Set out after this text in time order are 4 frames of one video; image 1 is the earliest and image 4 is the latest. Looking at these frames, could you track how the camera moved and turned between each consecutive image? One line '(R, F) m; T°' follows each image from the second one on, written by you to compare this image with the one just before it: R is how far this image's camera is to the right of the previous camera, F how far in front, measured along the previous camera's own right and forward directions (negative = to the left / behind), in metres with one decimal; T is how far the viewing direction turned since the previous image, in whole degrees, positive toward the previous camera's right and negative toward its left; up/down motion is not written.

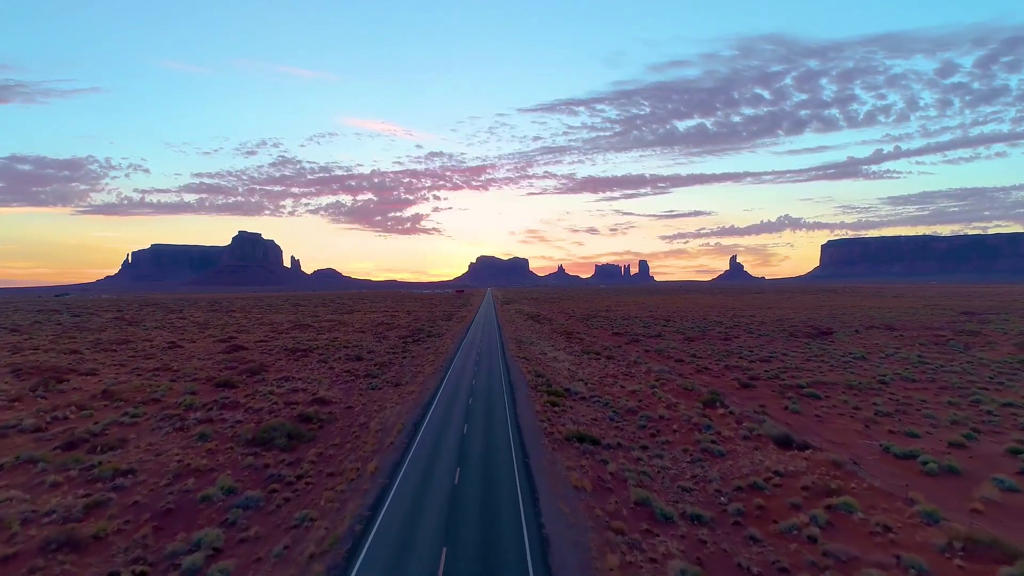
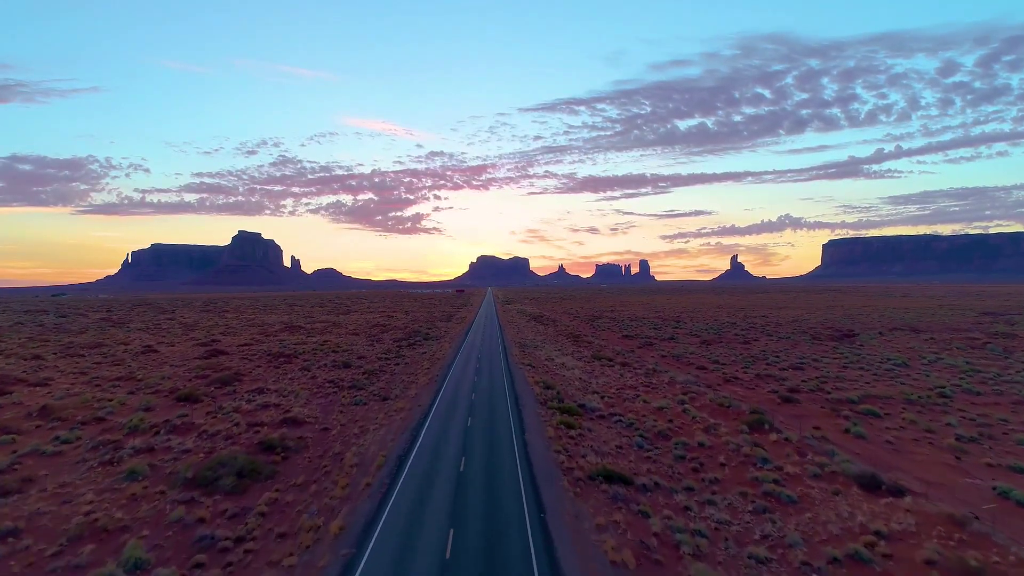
(-0.3, +4.7) m; 0°
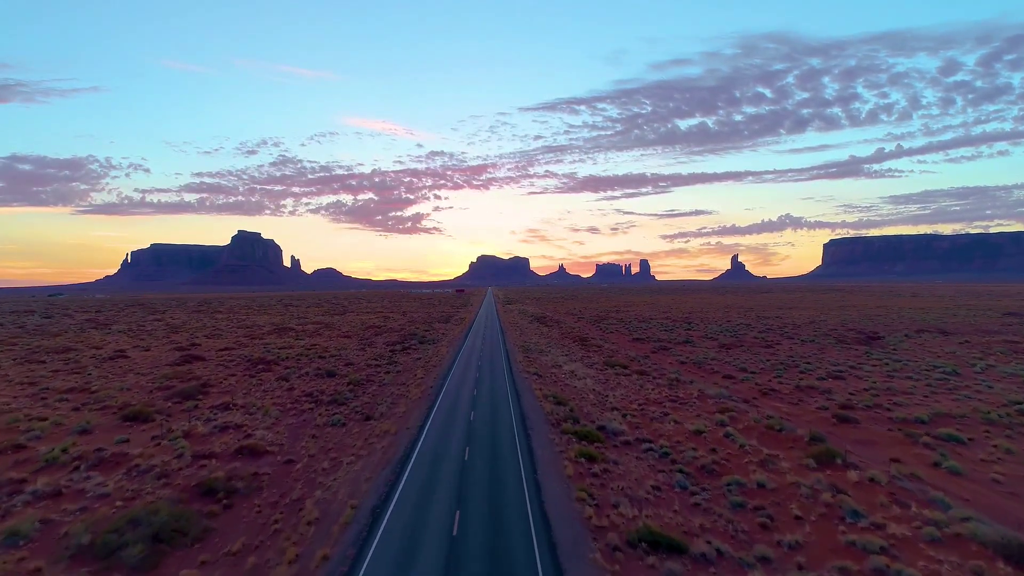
(-0.3, +4.6) m; 0°
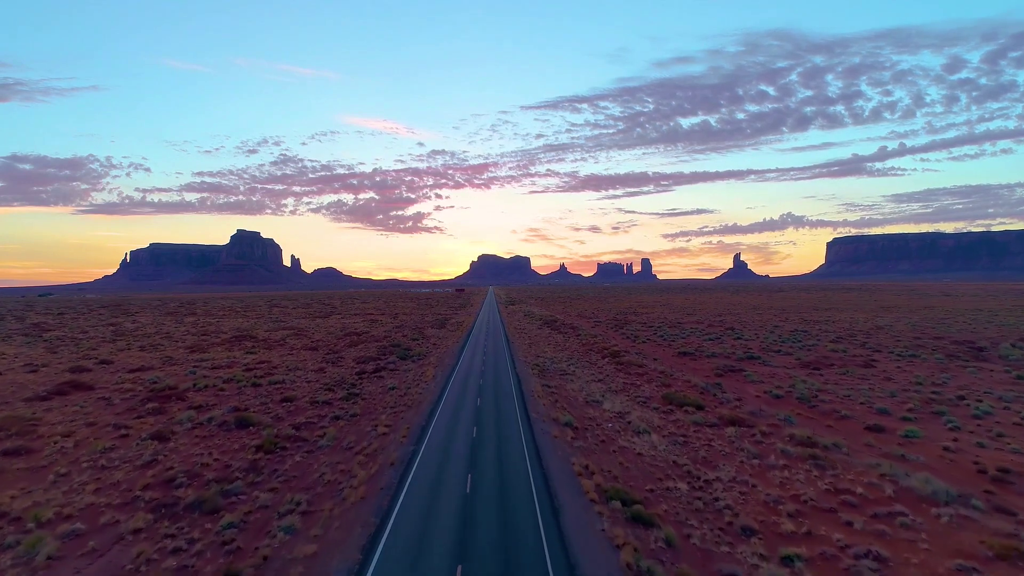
(-0.8, +14.2) m; 0°
